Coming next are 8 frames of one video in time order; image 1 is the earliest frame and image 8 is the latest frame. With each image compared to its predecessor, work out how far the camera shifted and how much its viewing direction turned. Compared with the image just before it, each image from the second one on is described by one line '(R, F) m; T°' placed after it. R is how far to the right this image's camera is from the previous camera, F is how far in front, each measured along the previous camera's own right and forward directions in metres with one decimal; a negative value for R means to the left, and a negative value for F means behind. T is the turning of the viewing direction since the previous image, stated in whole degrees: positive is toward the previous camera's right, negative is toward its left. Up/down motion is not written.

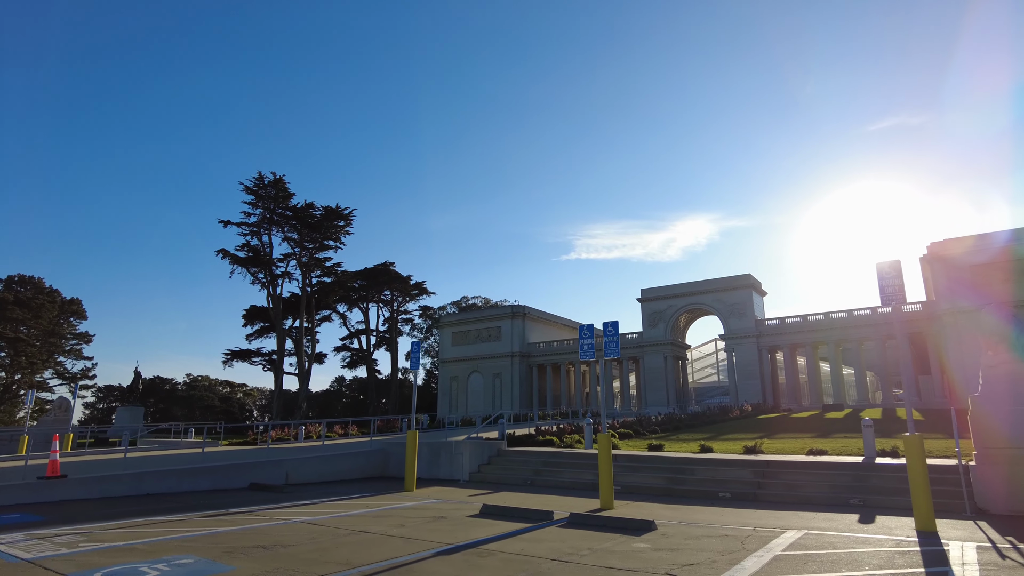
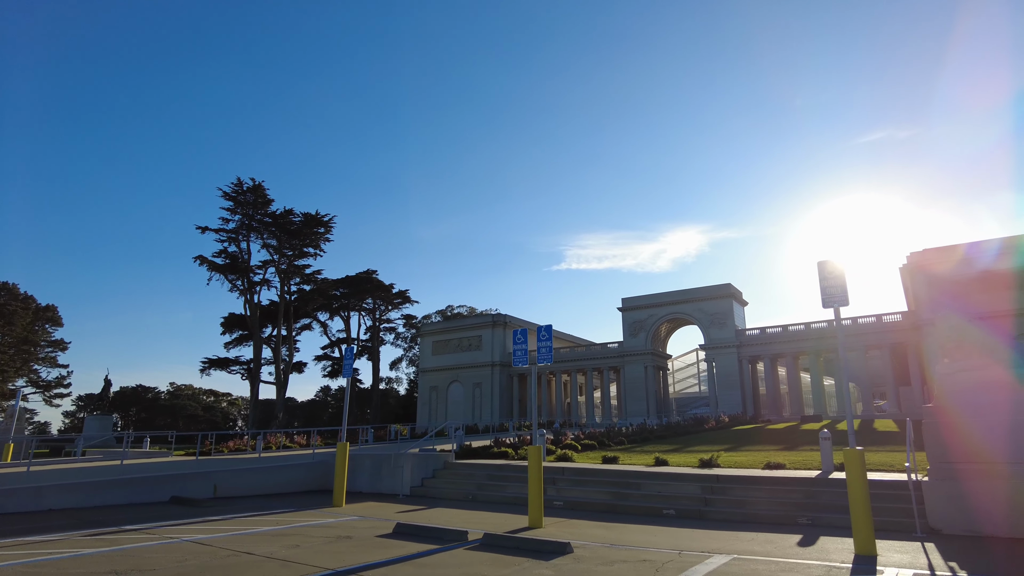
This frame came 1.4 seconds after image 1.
(+1.1, +0.8) m; +1°
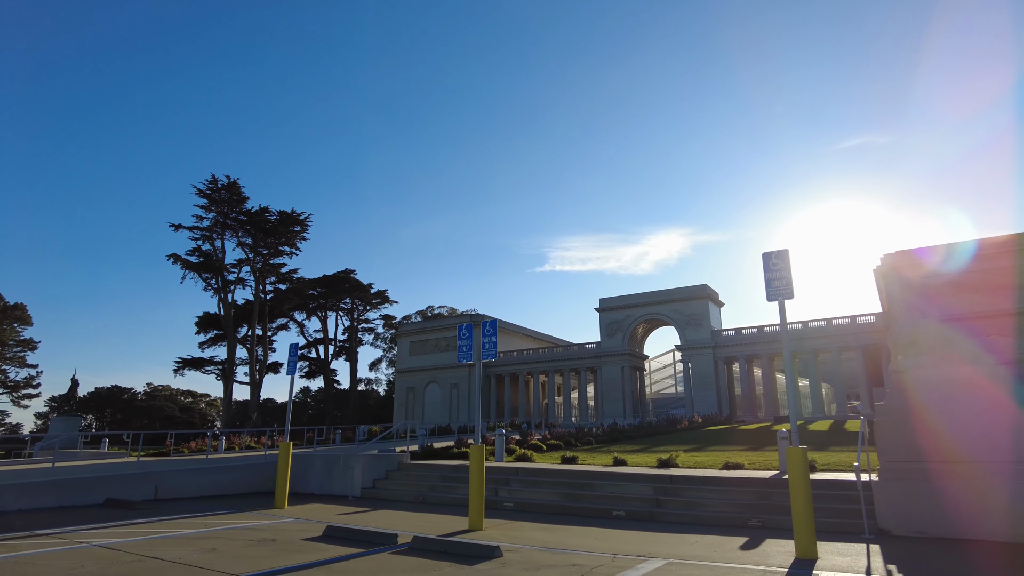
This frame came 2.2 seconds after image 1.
(+0.7, +0.4) m; +1°
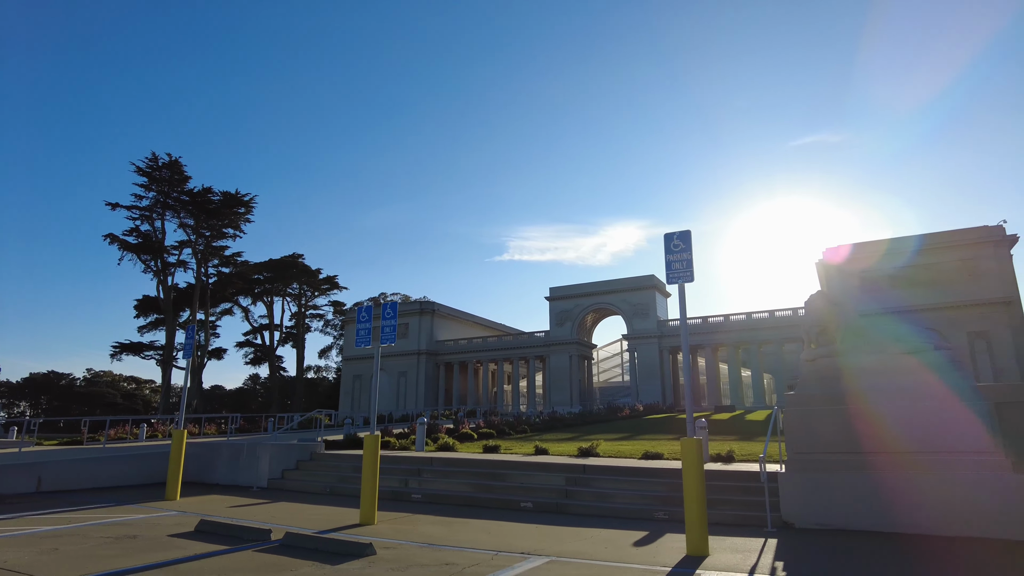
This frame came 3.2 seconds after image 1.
(+0.9, +0.6) m; +4°
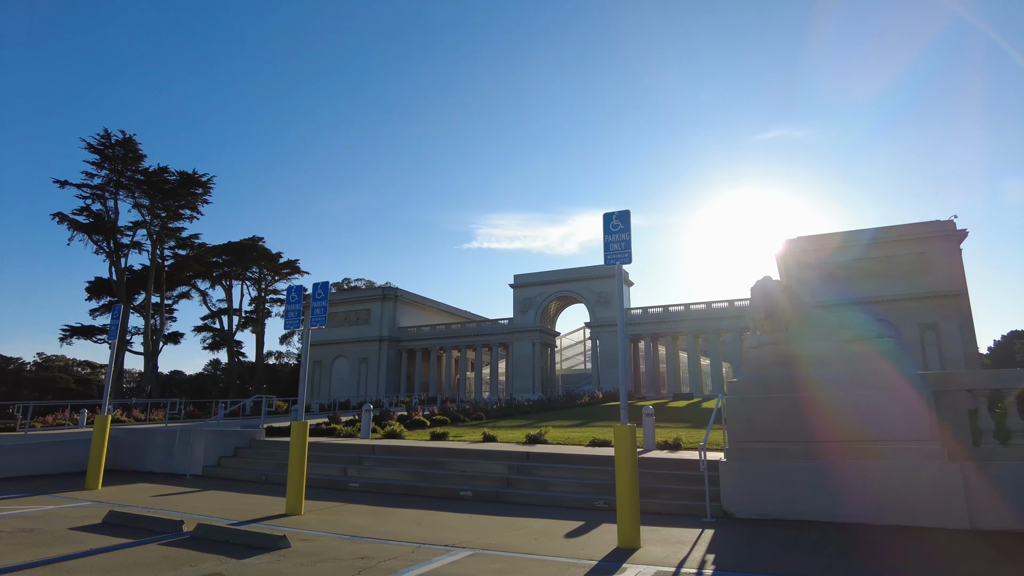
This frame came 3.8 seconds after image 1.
(+0.4, +0.4) m; +3°
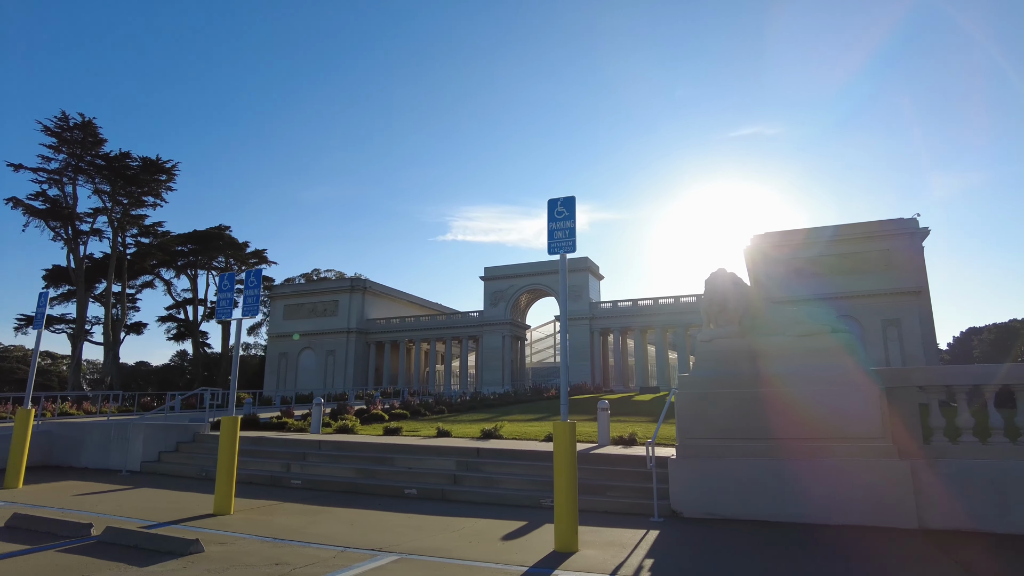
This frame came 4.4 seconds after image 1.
(+0.4, +0.4) m; +2°
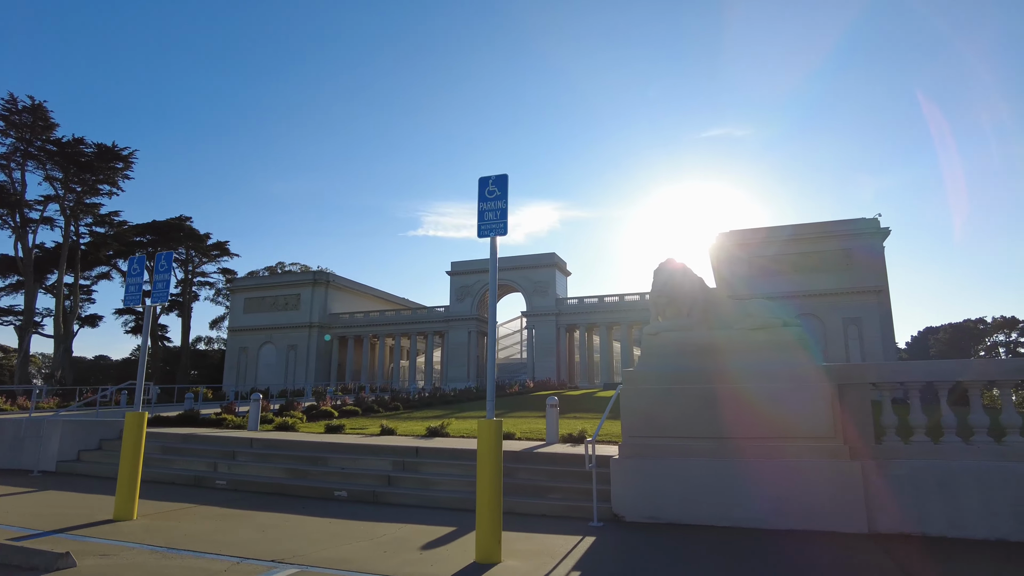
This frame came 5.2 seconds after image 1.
(+0.5, +0.6) m; +2°
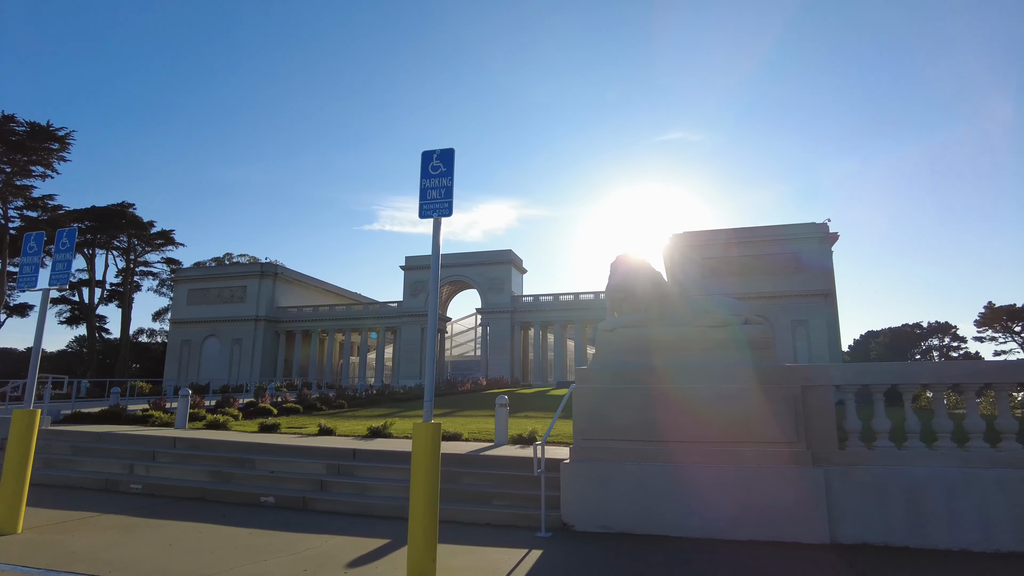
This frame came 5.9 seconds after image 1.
(+0.1, +0.7) m; +4°
